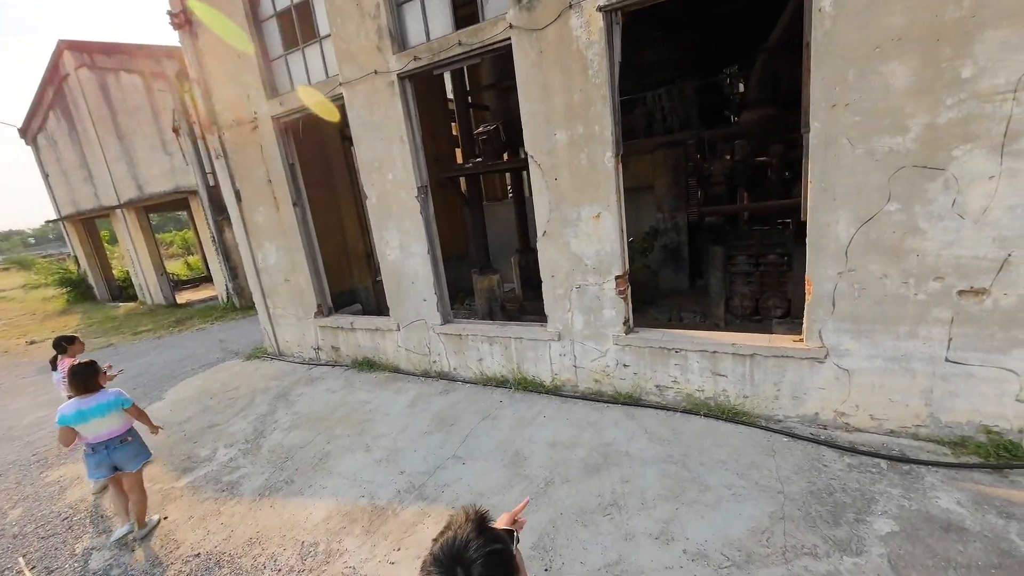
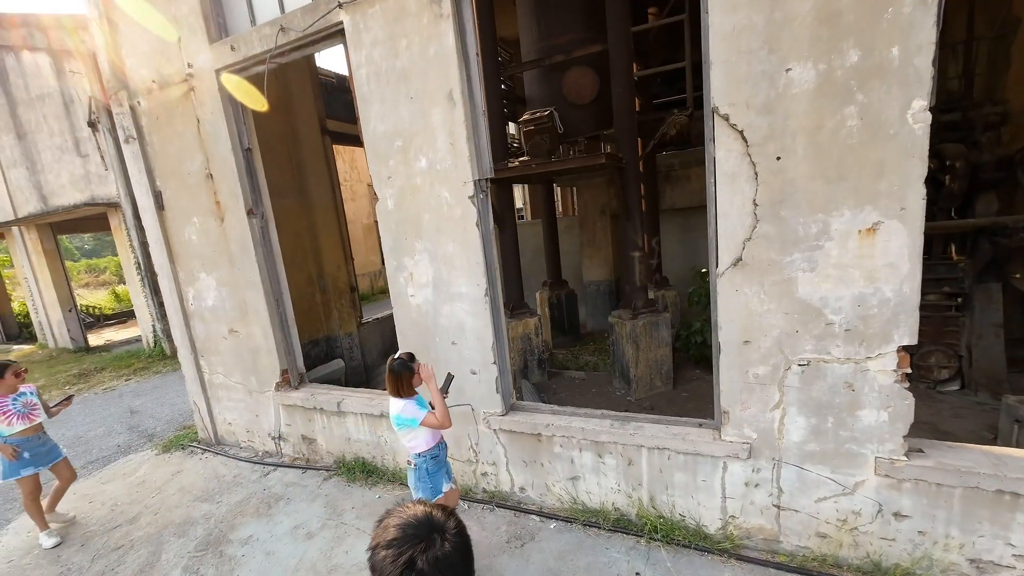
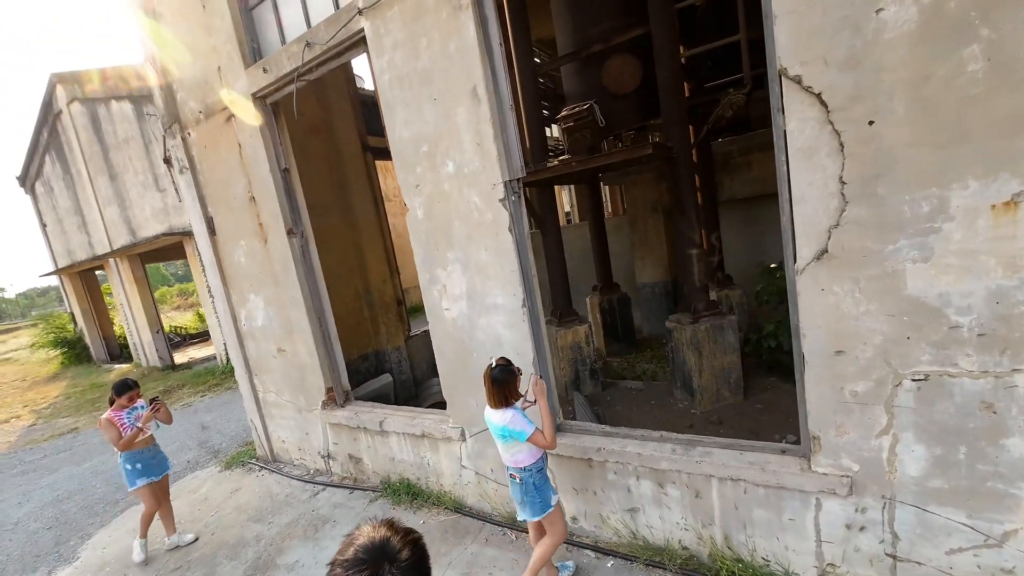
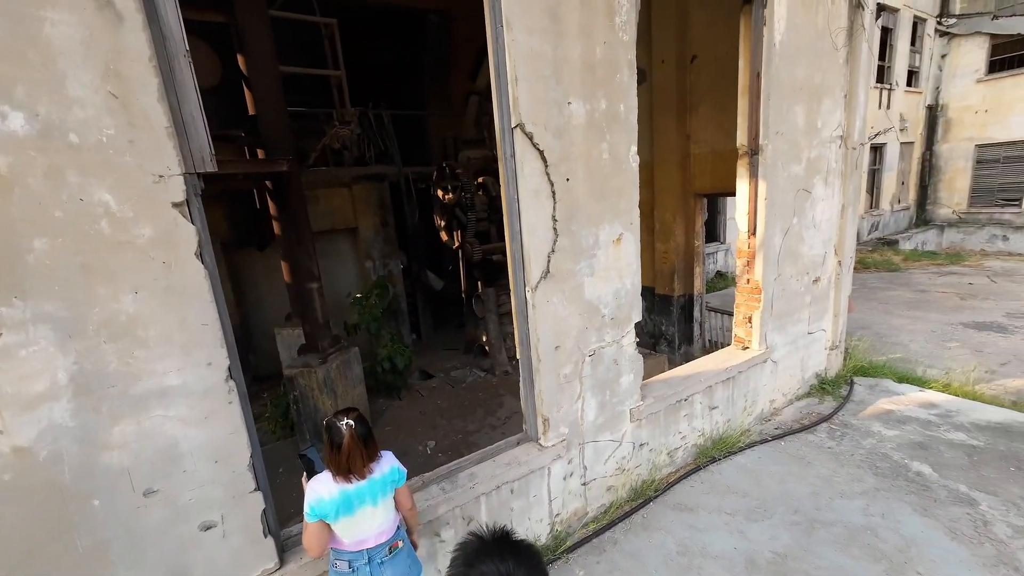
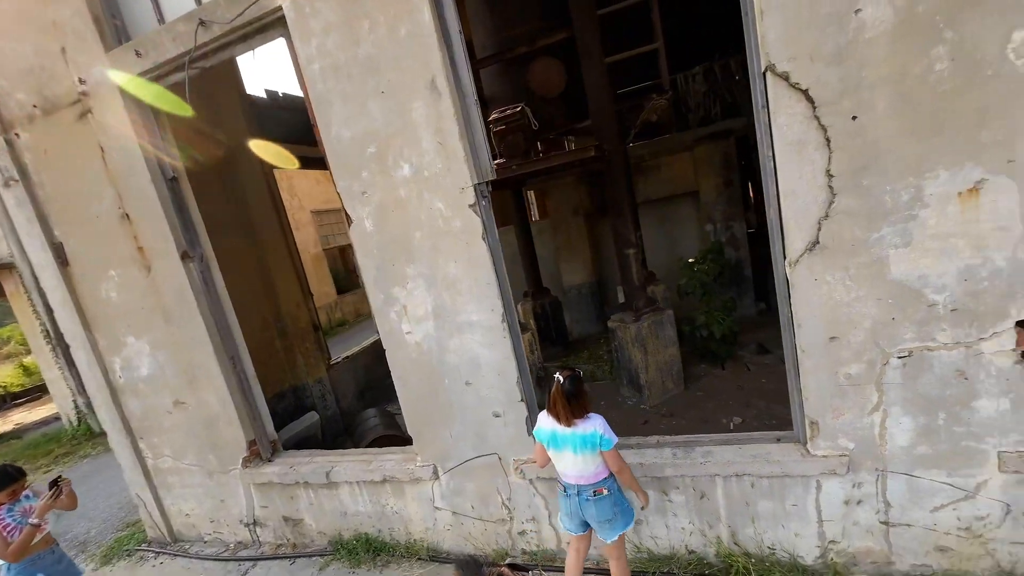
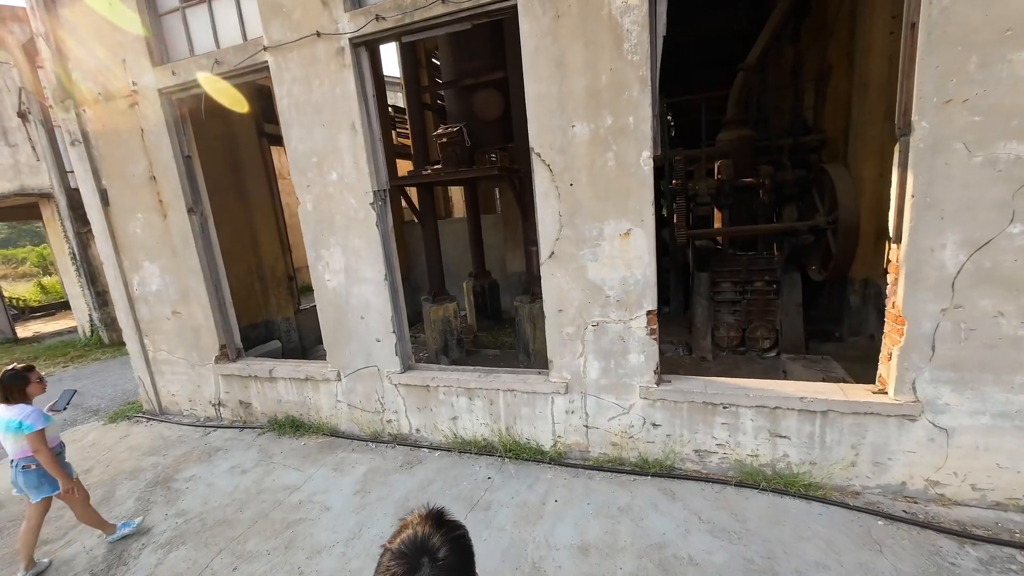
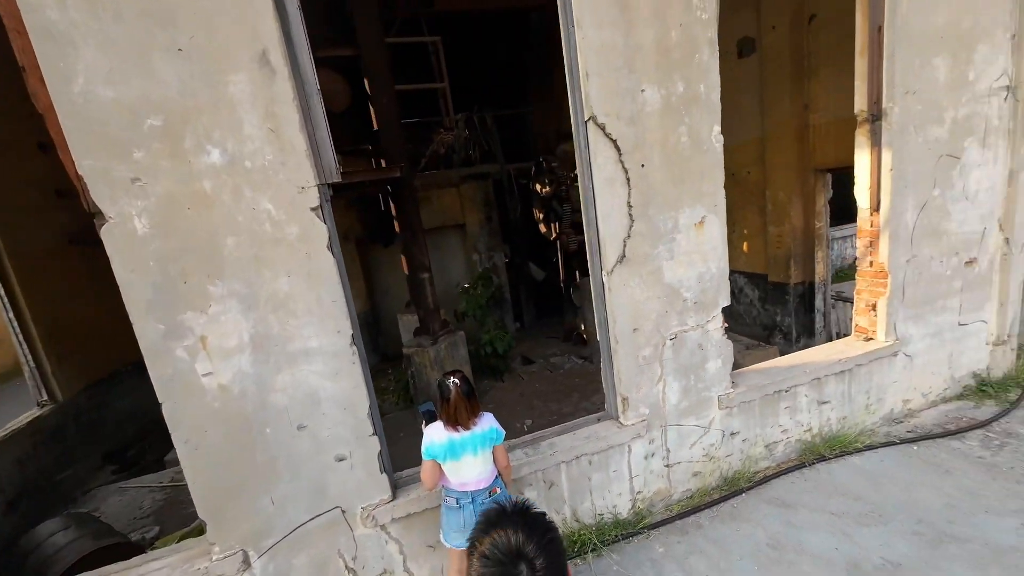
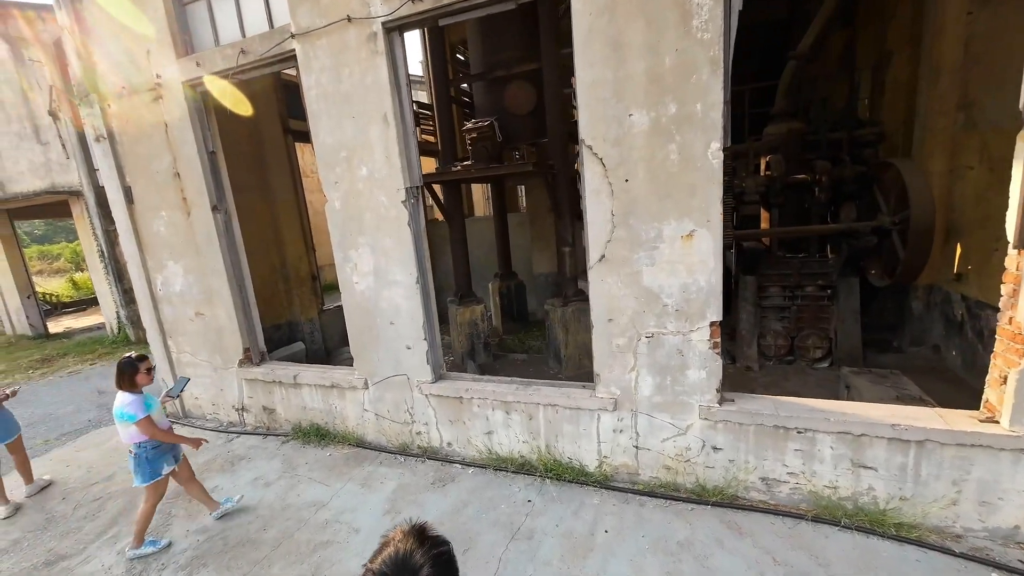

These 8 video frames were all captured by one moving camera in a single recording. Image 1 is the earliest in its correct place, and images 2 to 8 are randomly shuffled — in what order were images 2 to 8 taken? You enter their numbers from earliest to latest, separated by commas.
6, 8, 2, 3, 5, 7, 4
